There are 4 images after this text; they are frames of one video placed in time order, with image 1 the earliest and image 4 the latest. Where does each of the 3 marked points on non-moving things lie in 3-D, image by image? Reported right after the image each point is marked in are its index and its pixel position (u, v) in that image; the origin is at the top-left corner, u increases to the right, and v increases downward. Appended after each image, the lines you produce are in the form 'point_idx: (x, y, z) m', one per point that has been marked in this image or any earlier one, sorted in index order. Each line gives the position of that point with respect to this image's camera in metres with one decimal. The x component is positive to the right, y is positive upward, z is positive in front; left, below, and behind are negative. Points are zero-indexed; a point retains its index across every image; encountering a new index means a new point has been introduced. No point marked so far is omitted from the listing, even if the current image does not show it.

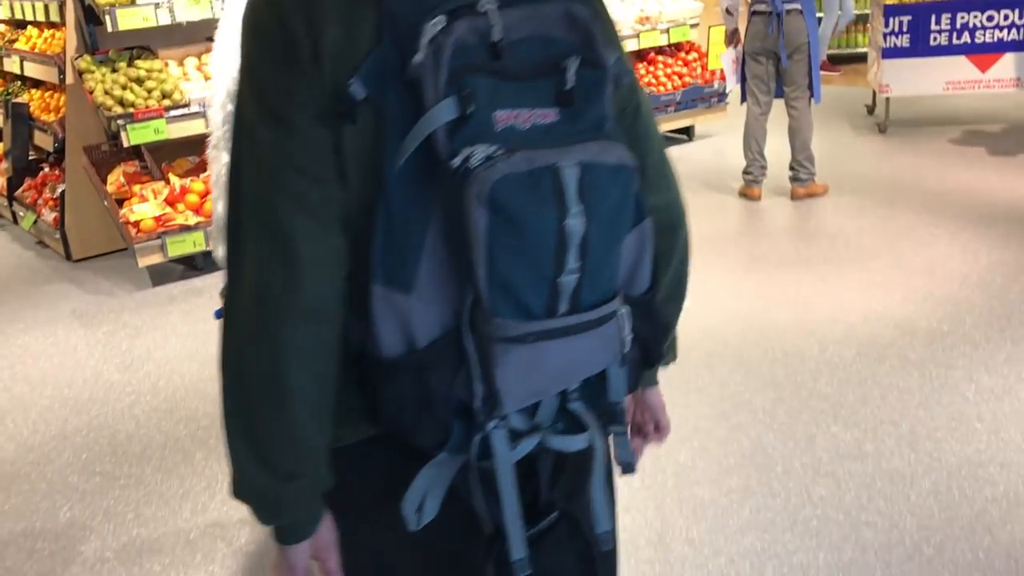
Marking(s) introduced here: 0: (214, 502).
0: (-0.7, -0.5, +2.2) m
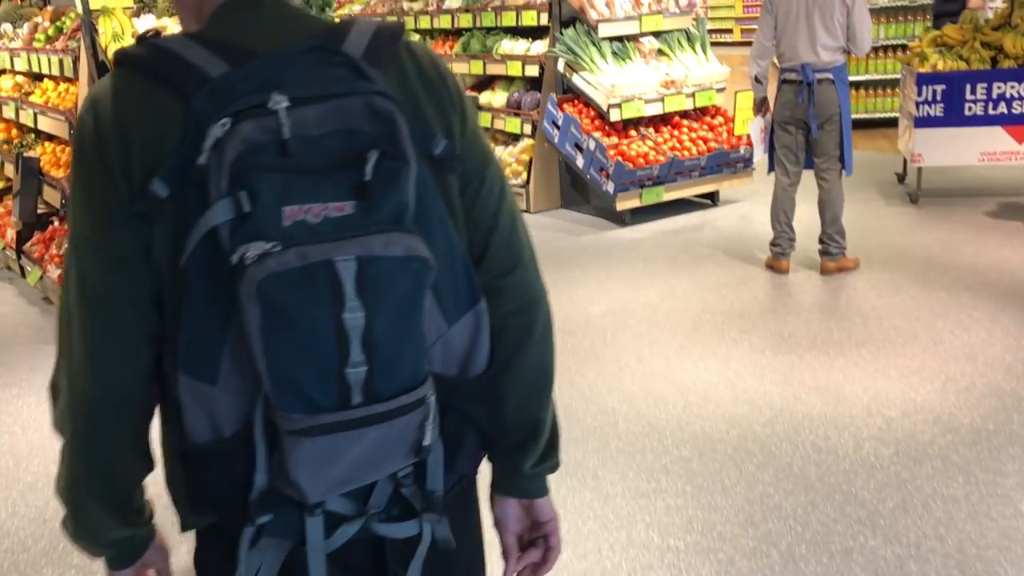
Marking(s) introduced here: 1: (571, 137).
0: (-0.7, -0.7, +2.0) m
1: (+0.3, +0.8, +5.2) m
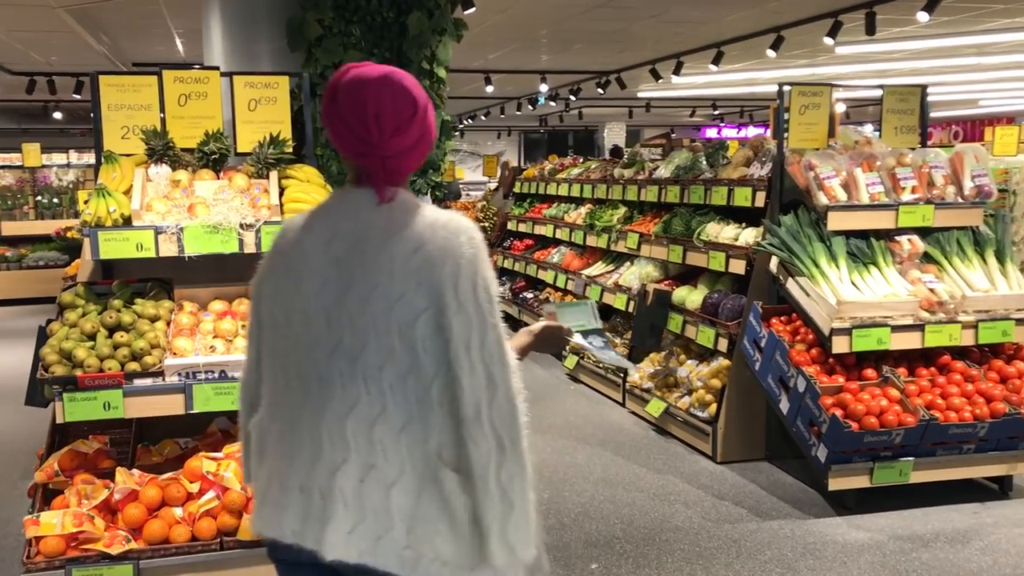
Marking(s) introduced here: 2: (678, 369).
0: (-1.1, -1.1, +0.7) m
1: (+1.0, -0.3, +3.6) m
2: (+0.8, -0.4, +4.5) m
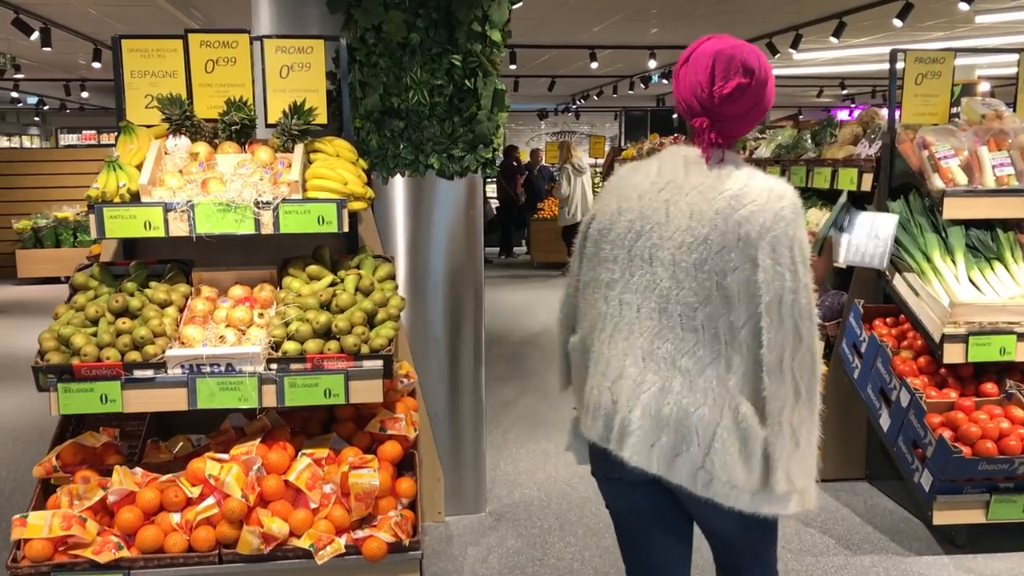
0: (-1.3, -1.1, +0.5) m
1: (+1.2, -0.3, +3.1) m
2: (+1.1, -0.3, +4.0) m
